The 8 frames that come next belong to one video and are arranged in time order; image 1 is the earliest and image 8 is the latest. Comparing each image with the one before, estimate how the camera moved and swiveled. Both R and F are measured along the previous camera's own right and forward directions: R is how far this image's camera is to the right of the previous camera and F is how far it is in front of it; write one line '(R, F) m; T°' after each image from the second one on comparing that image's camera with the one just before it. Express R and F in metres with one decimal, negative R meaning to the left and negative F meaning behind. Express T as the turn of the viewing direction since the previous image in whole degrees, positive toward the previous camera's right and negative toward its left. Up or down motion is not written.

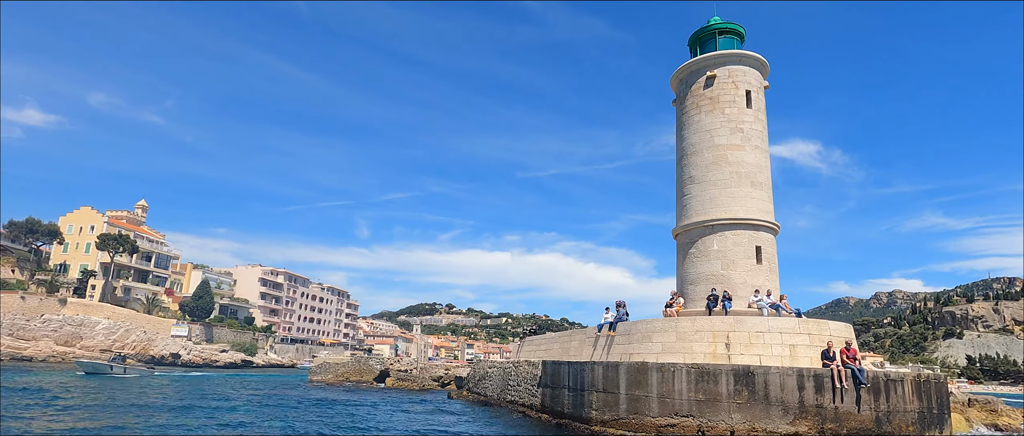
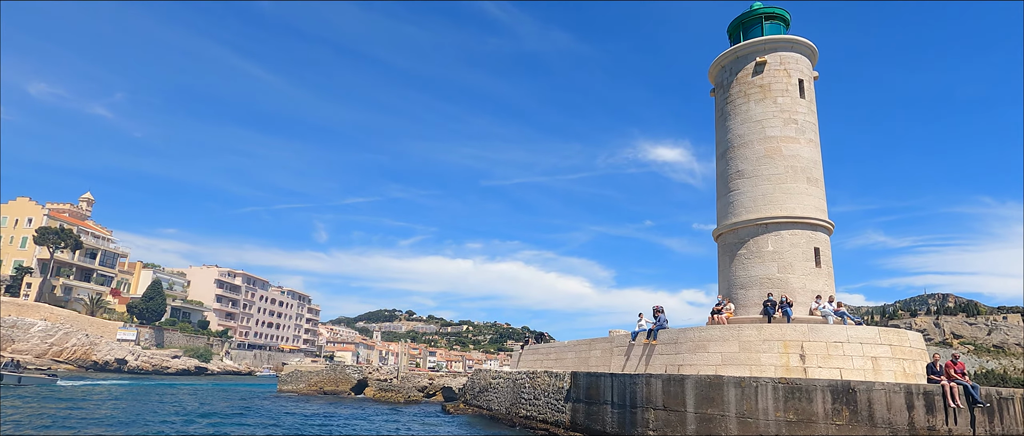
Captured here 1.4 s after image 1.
(-2.0, +2.0) m; +4°
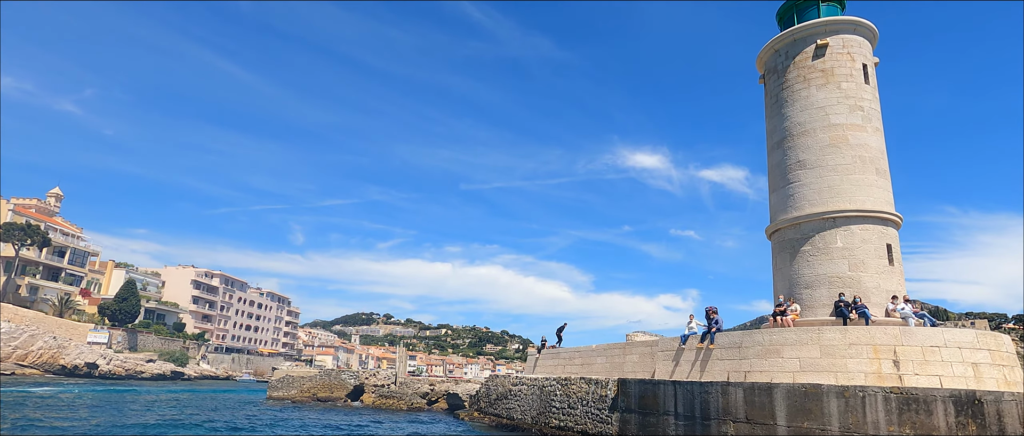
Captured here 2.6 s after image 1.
(-1.7, +1.5) m; +2°
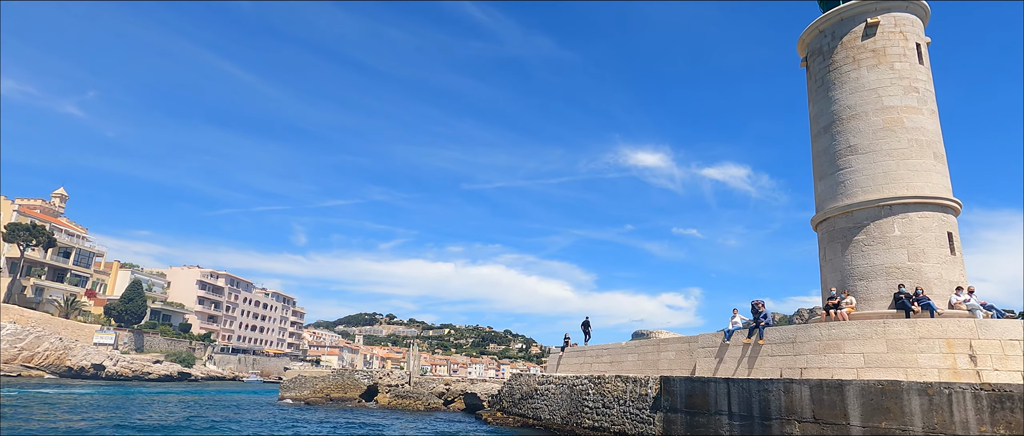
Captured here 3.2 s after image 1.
(-0.9, +0.7) m; 0°
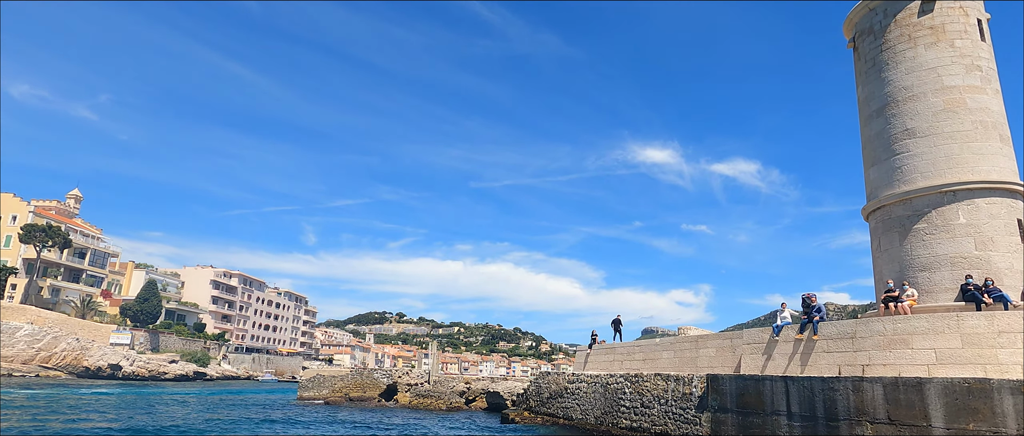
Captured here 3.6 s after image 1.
(-0.7, +0.6) m; -1°
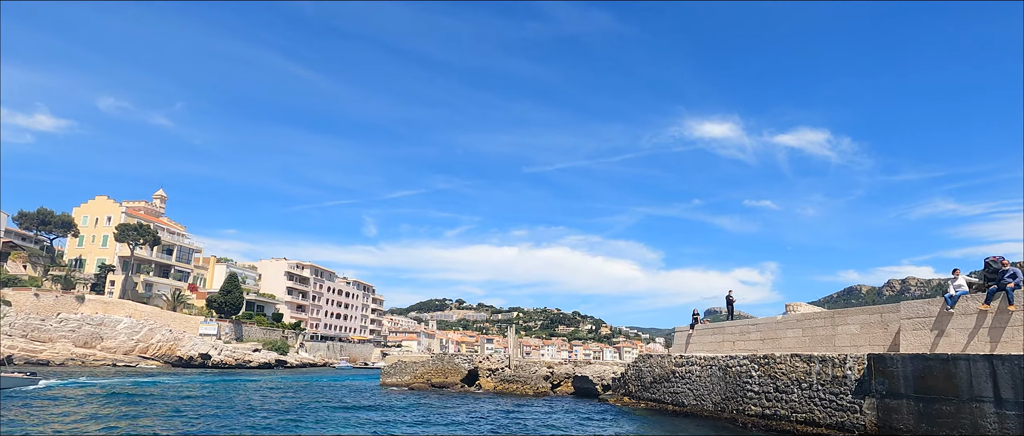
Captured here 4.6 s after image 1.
(-1.4, +1.3) m; -6°
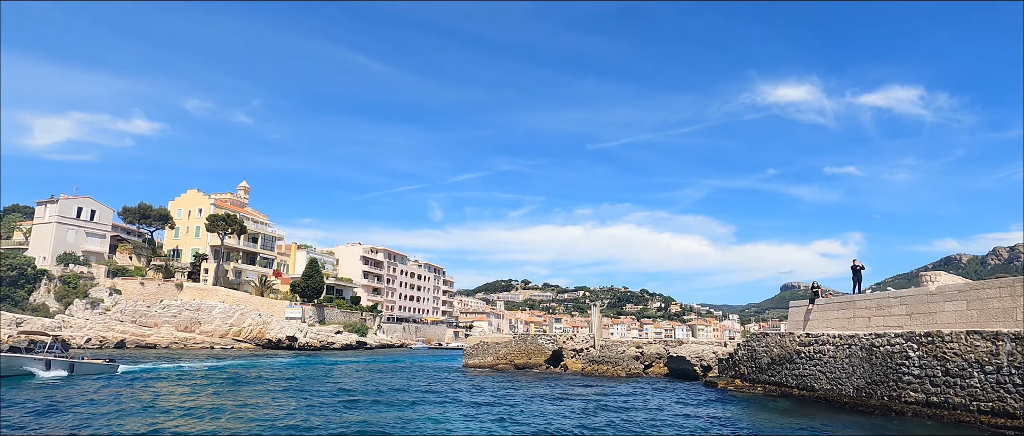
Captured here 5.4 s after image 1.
(-1.0, +1.4) m; -7°
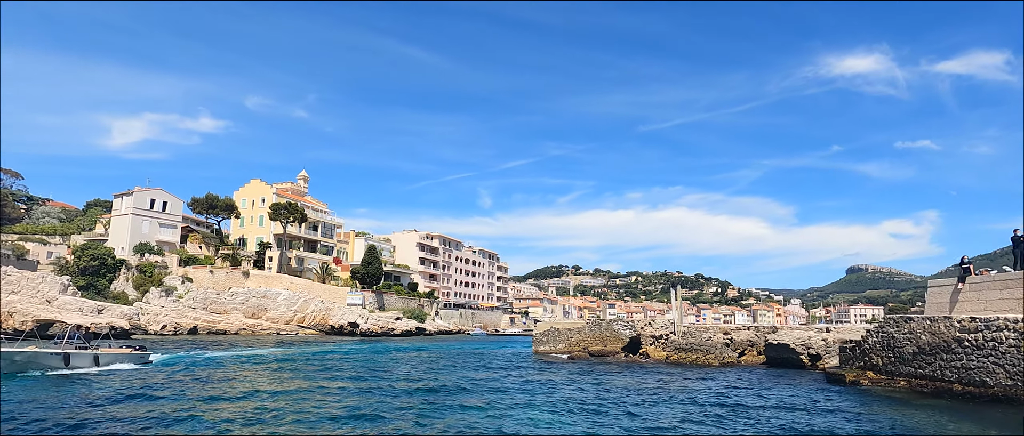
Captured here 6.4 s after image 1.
(-1.2, +1.8) m; -5°
